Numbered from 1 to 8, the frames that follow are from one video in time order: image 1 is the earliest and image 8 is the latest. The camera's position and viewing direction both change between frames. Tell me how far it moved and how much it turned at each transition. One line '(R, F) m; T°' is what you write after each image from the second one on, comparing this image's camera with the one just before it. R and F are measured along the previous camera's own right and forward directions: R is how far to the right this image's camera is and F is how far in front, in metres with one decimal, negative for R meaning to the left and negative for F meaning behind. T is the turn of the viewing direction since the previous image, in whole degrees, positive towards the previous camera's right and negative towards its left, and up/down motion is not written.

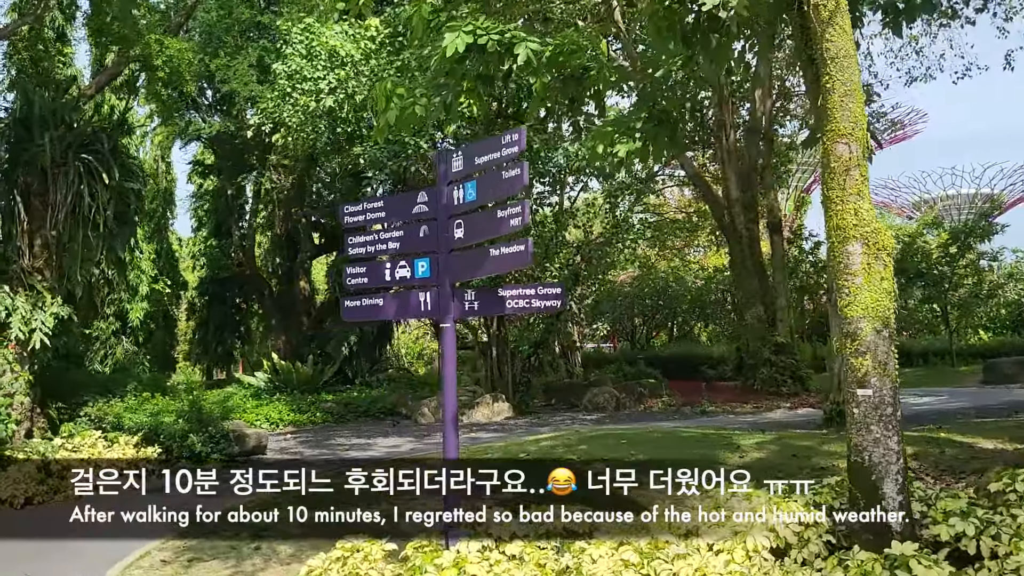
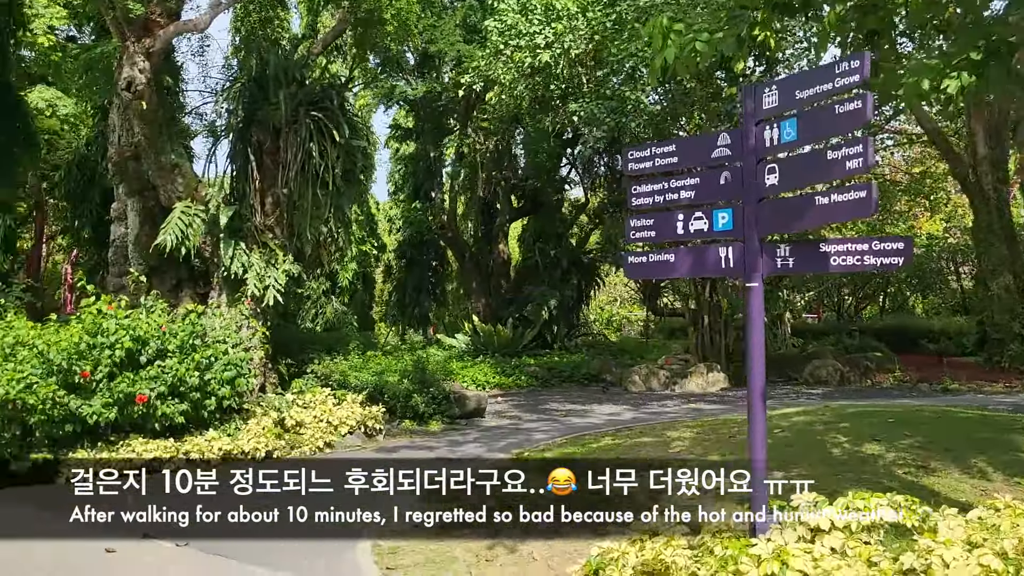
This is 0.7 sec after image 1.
(-0.6, +0.4) m; -10°
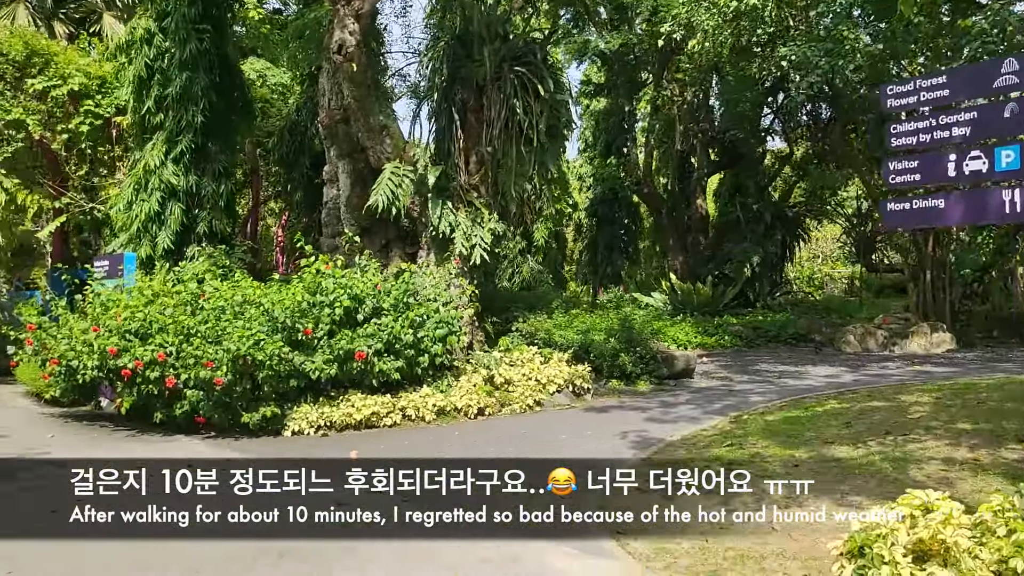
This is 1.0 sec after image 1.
(-0.2, +0.2) m; -11°
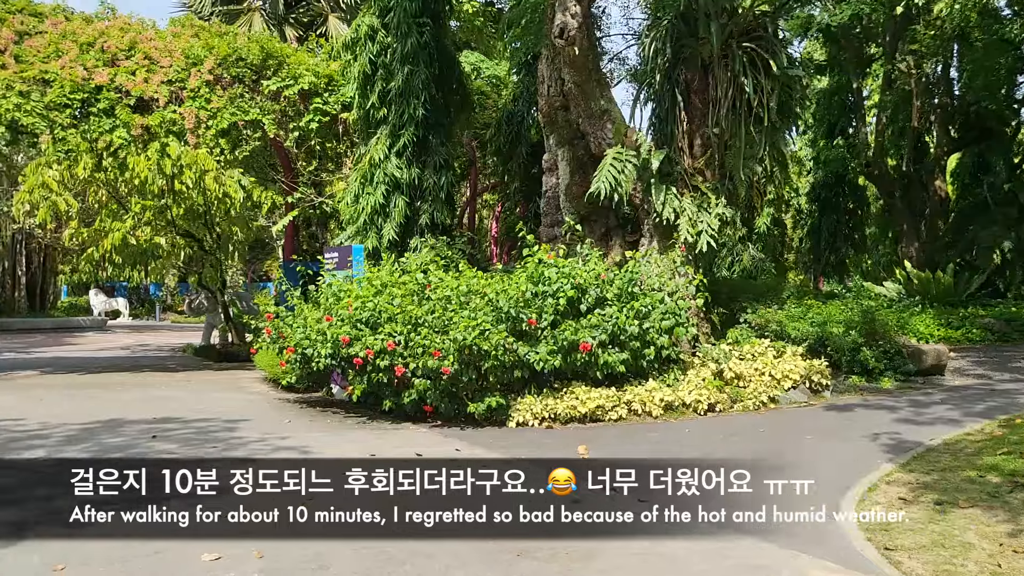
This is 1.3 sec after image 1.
(-0.2, +0.3) m; -12°
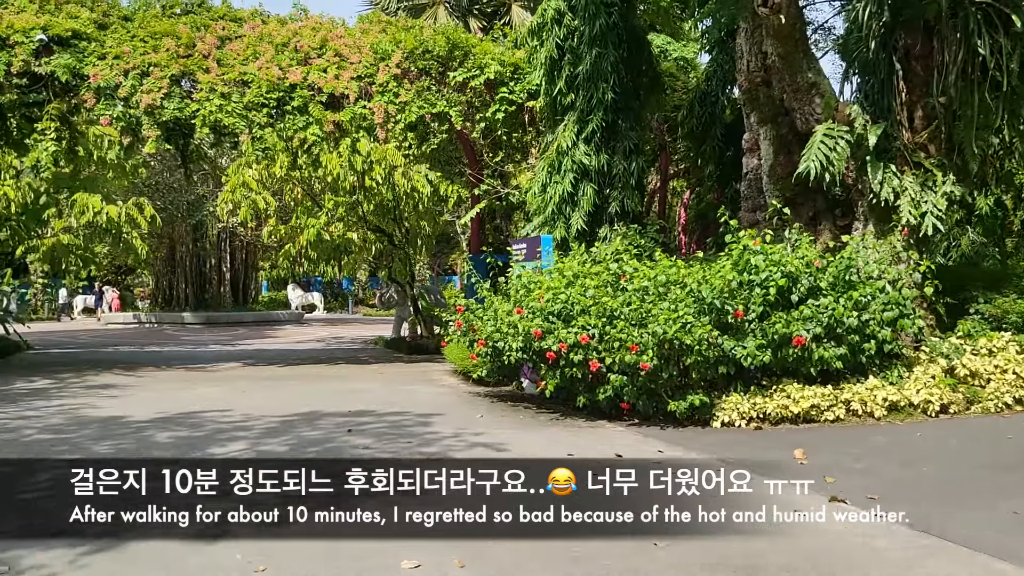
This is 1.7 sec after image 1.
(-0.2, +0.4) m; -10°
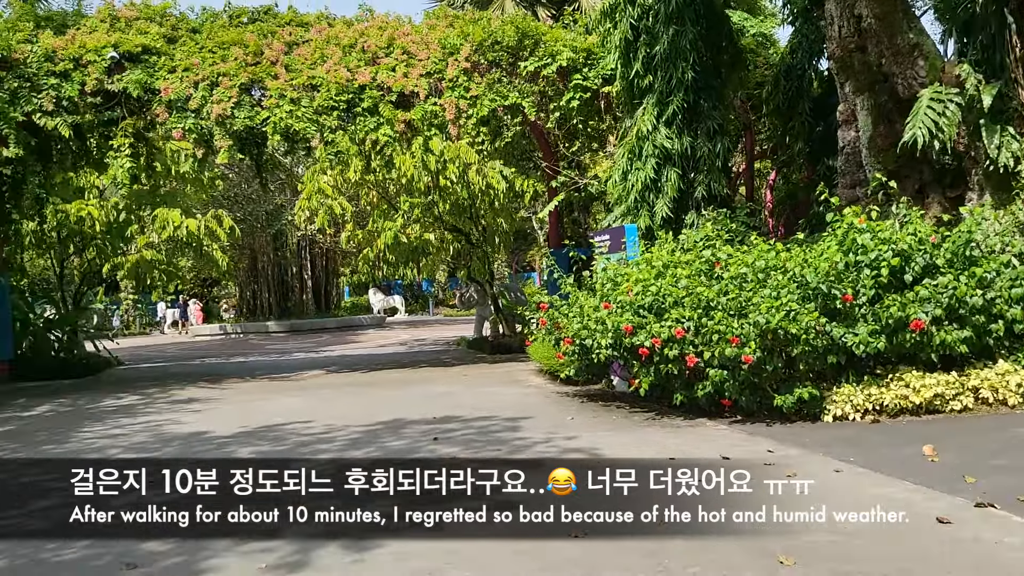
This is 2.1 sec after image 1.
(-0.1, +0.4) m; -5°
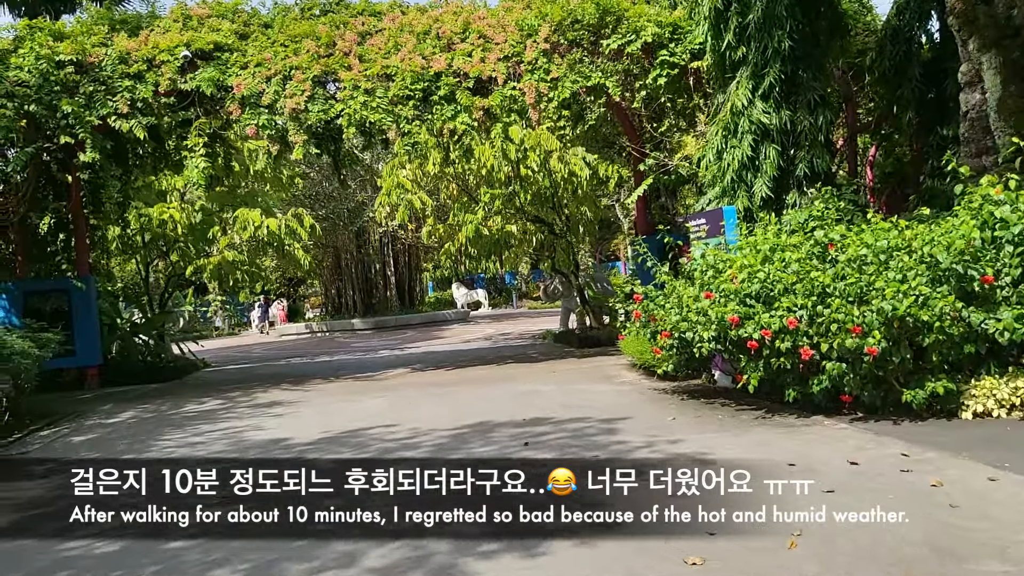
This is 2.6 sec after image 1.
(-0.1, +0.6) m; -5°
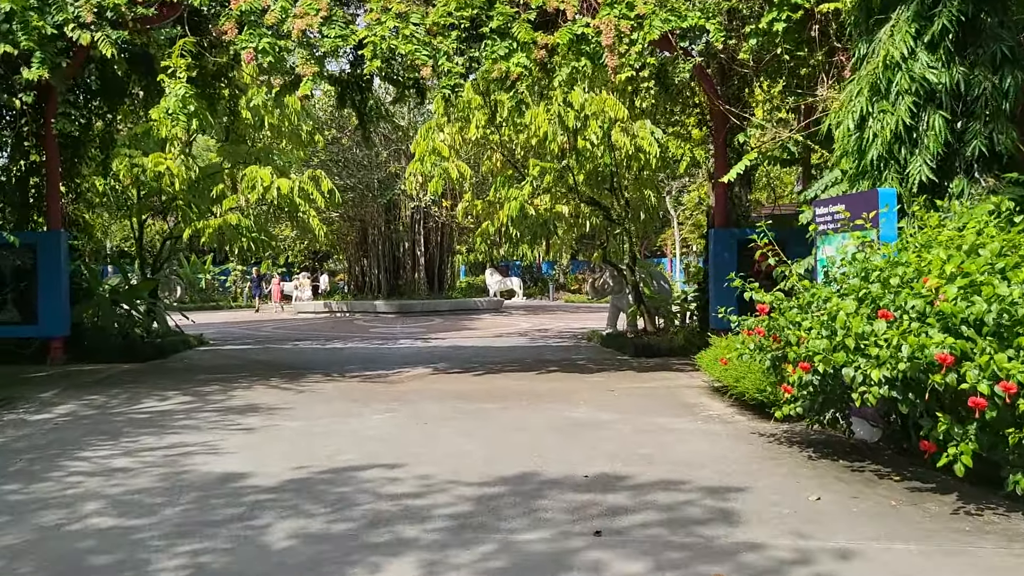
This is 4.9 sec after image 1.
(-0.2, +2.7) m; -2°
